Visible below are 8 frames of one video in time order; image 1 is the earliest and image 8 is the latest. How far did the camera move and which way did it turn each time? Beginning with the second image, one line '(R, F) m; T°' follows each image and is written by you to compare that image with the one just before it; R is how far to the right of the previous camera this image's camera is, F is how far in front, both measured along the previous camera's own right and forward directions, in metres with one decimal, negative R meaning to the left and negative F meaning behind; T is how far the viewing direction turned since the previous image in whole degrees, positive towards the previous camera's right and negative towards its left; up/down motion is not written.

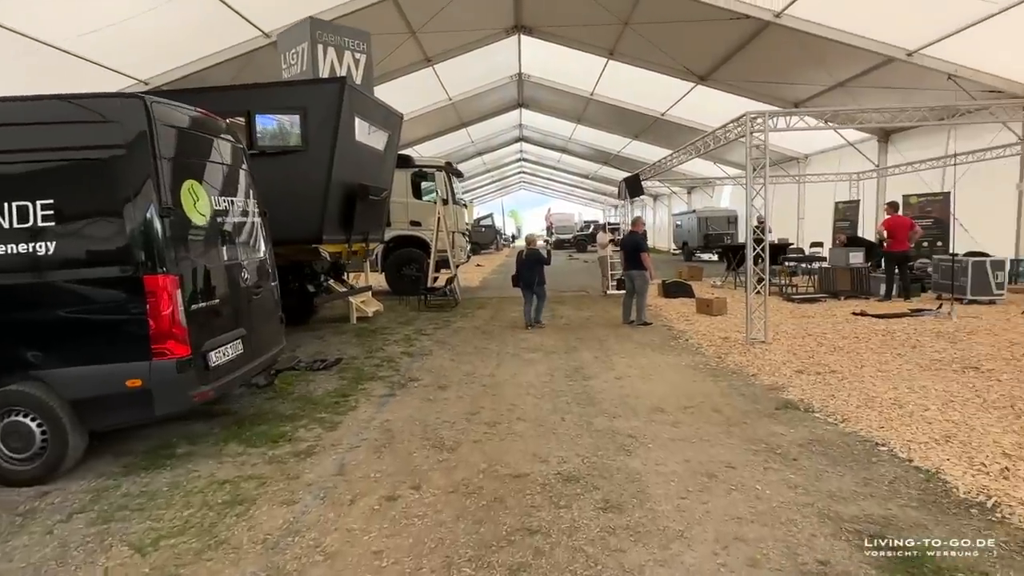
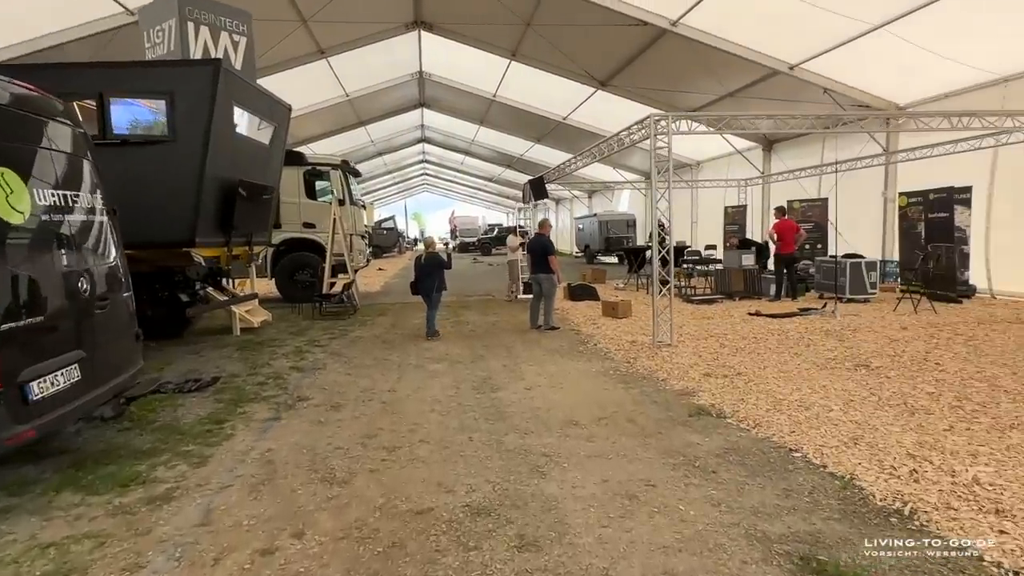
(0.0, +0.4) m; +9°
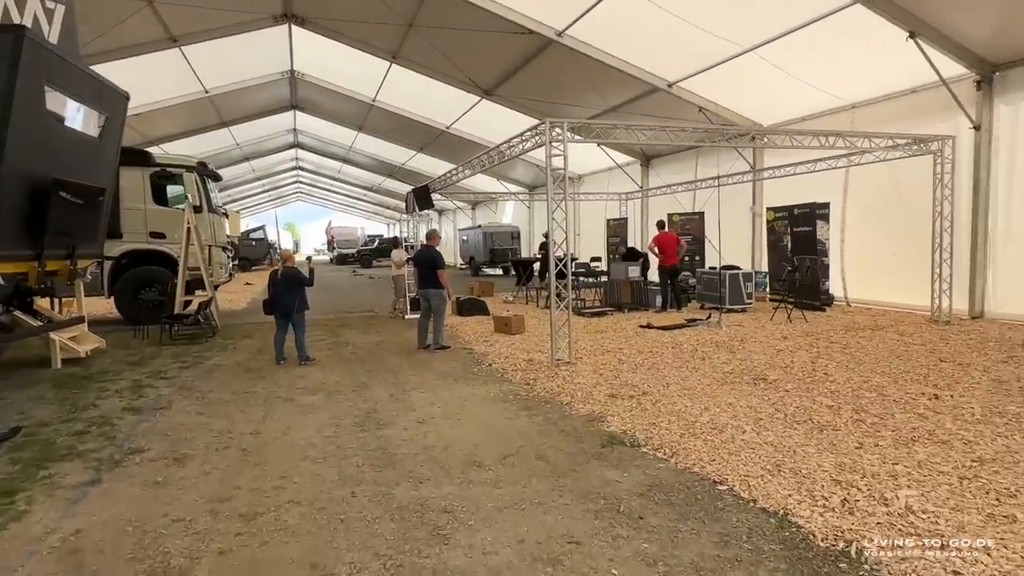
(0.0, +0.6) m; +11°
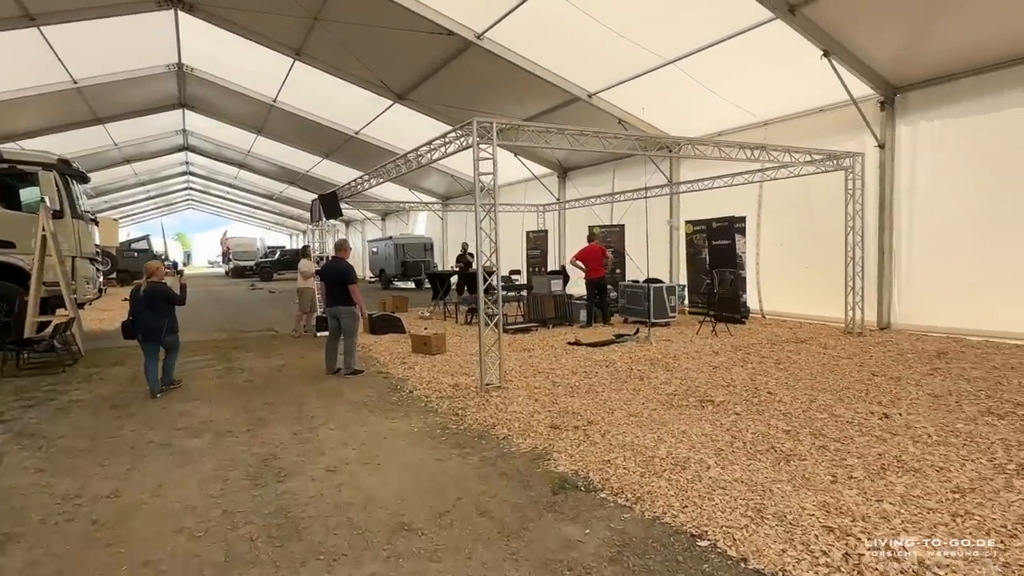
(-0.1, +0.6) m; +9°
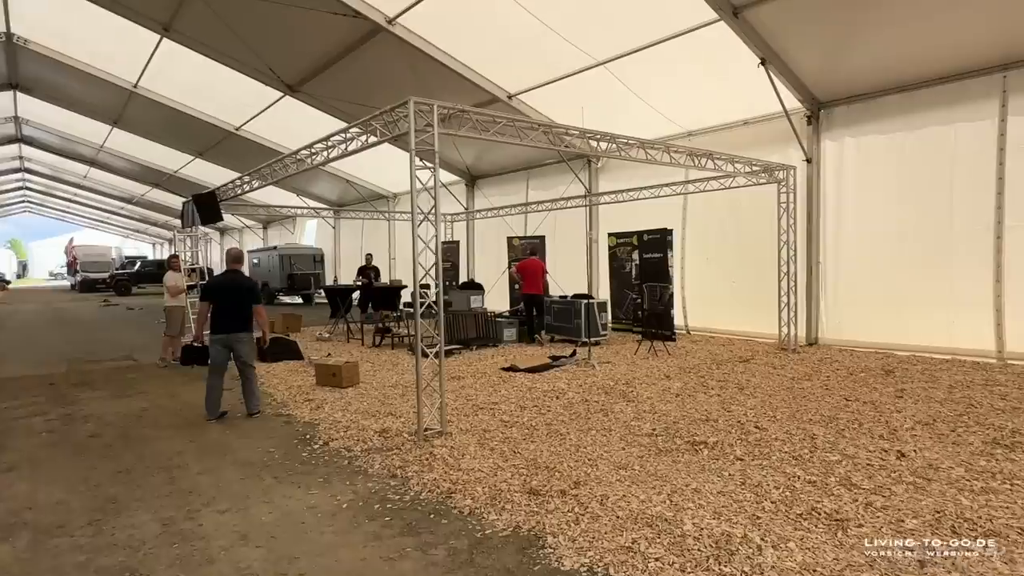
(-0.4, +1.1) m; +11°
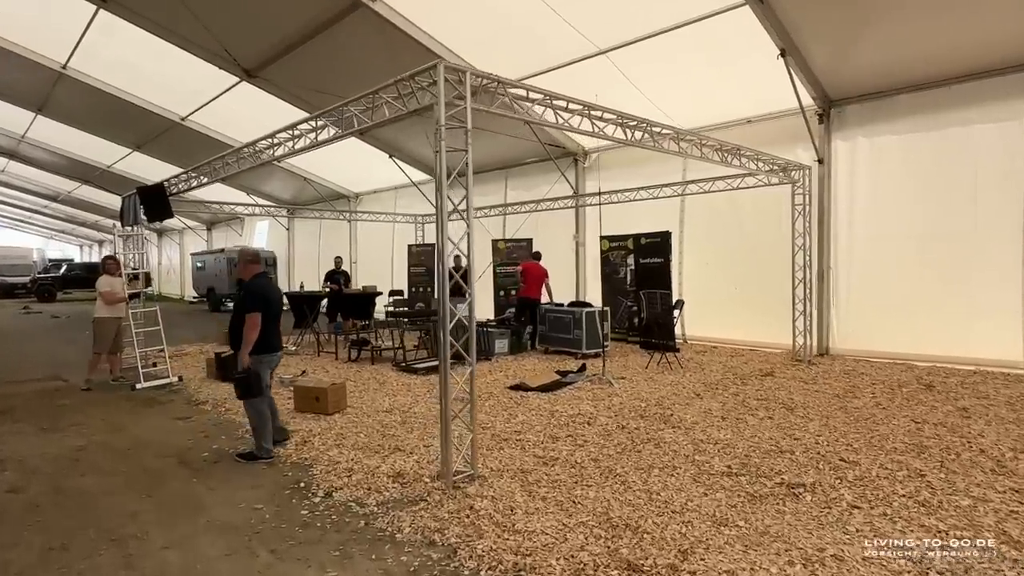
(-0.6, +0.9) m; +5°
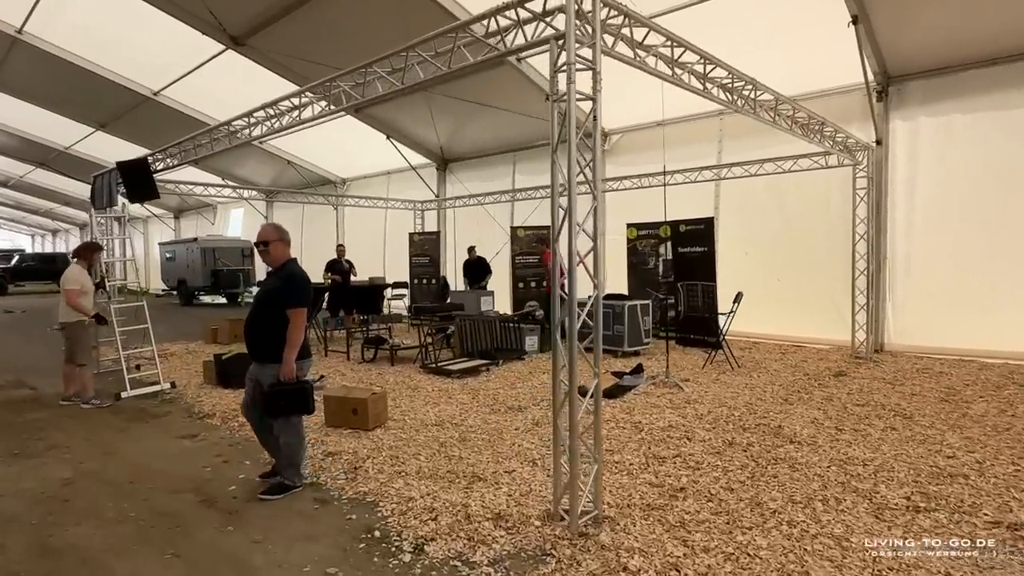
(-0.9, +0.9) m; +3°
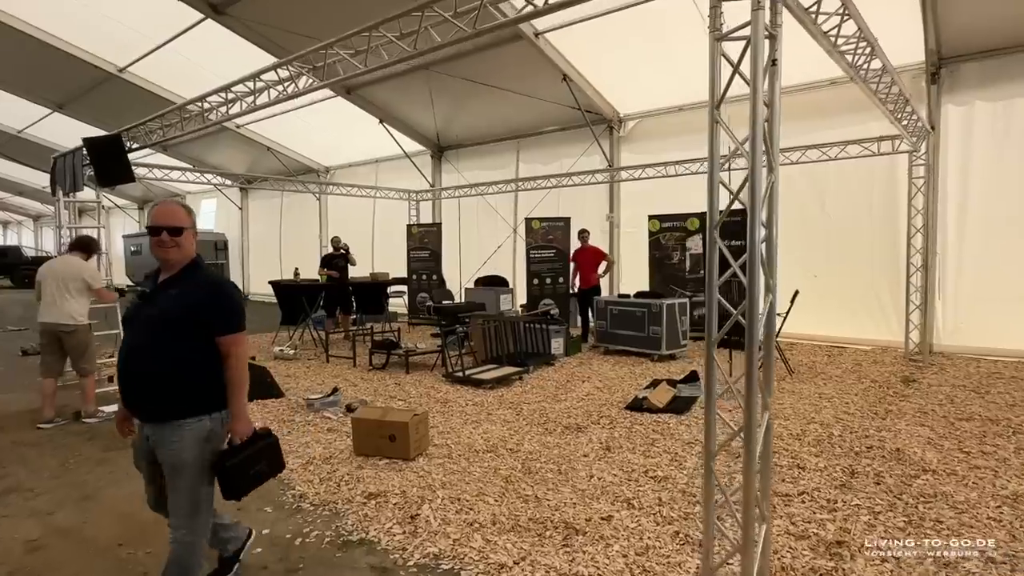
(-0.7, +0.8) m; +3°
